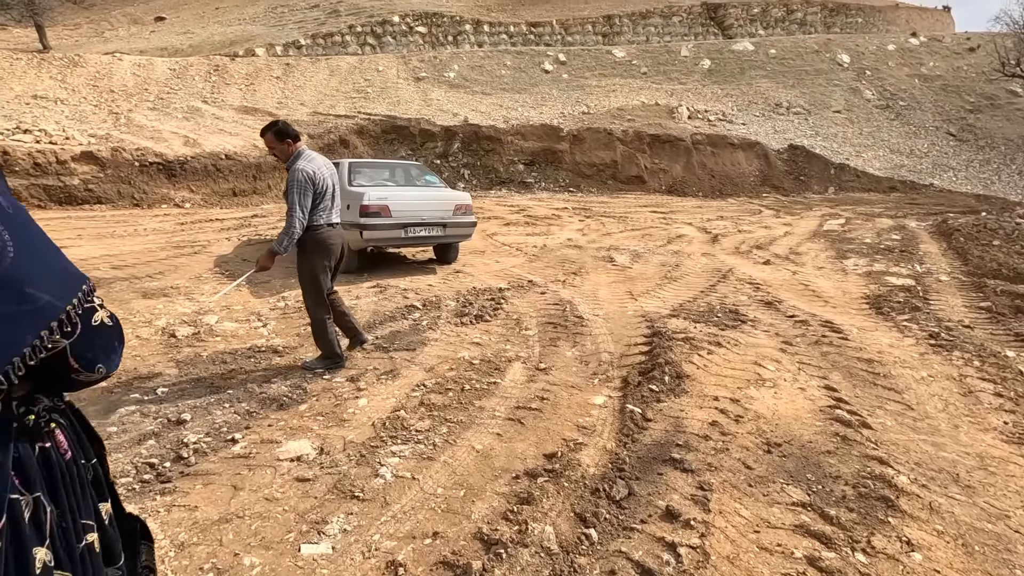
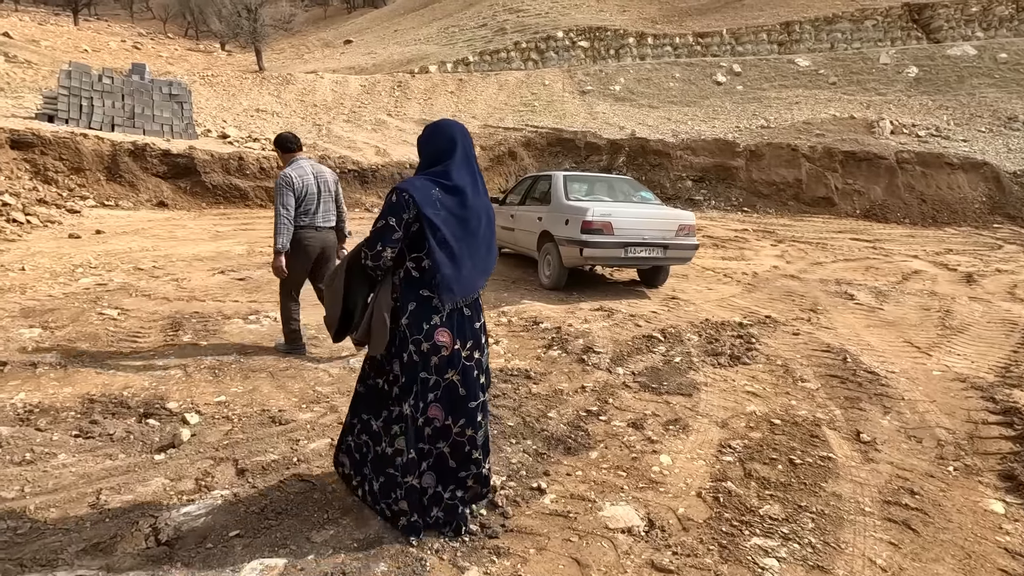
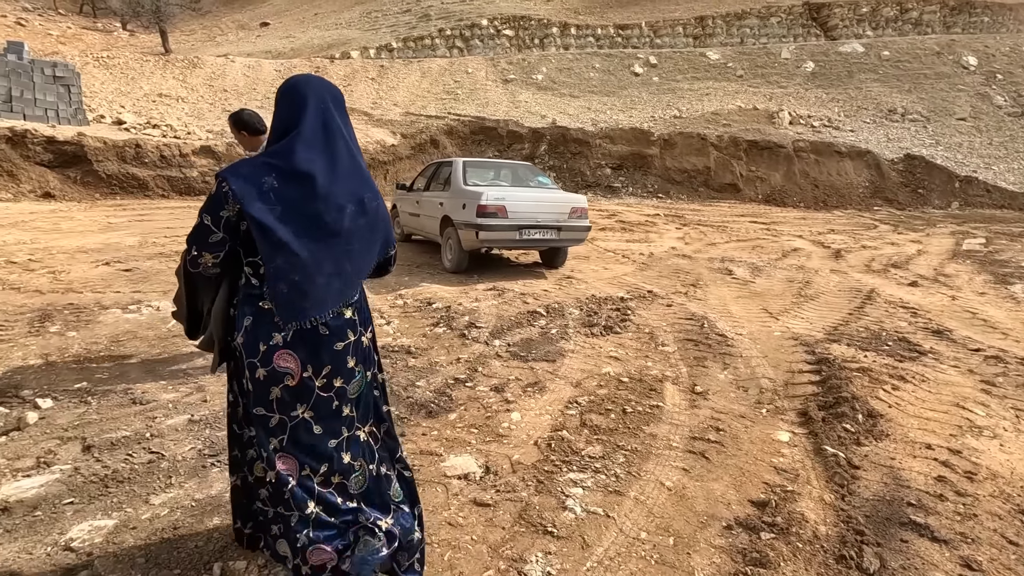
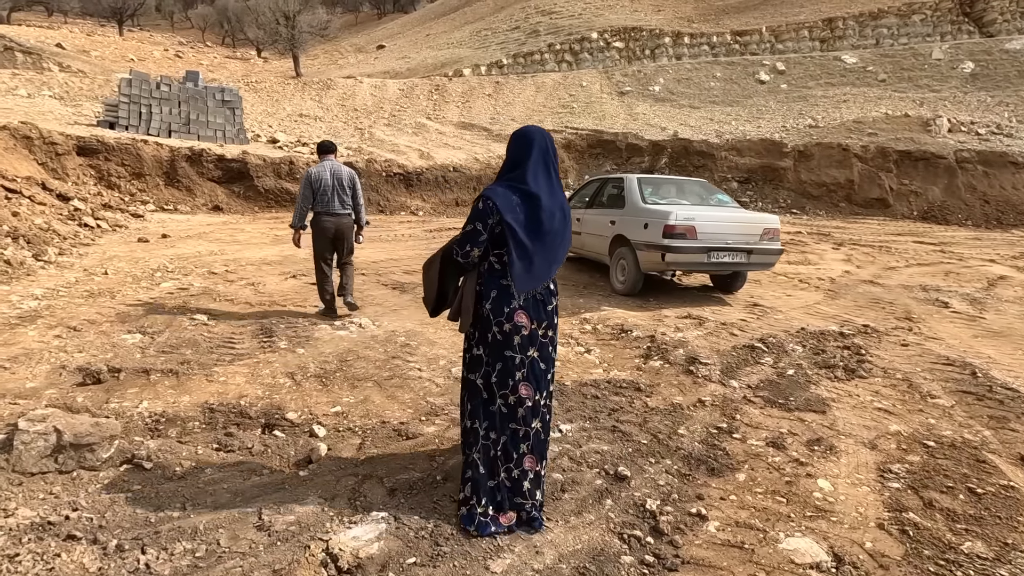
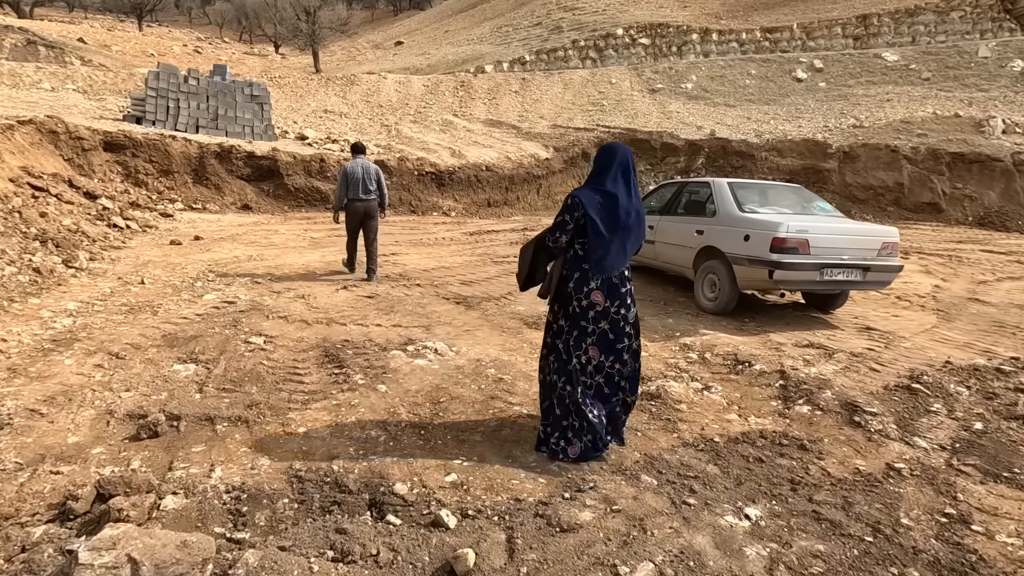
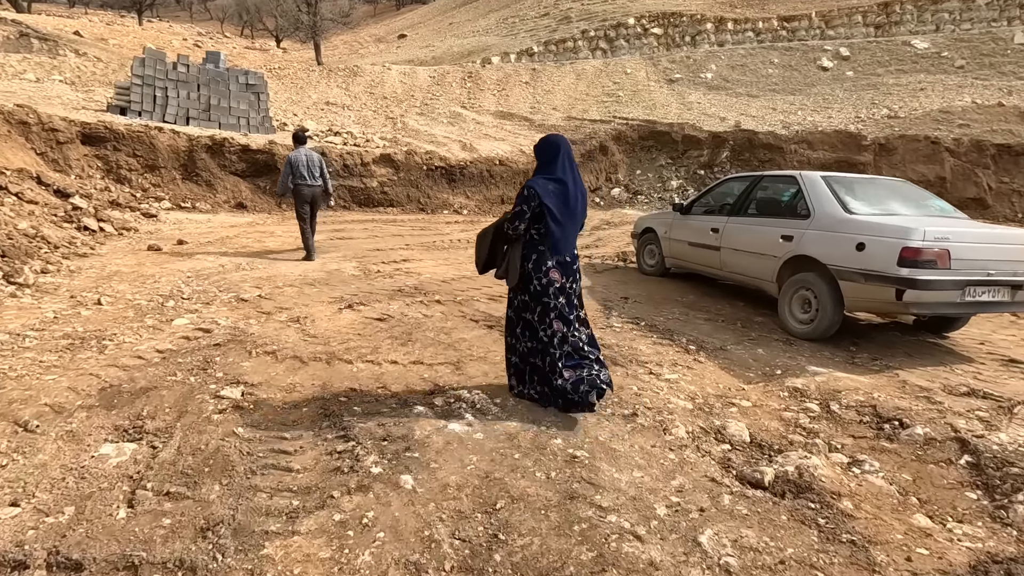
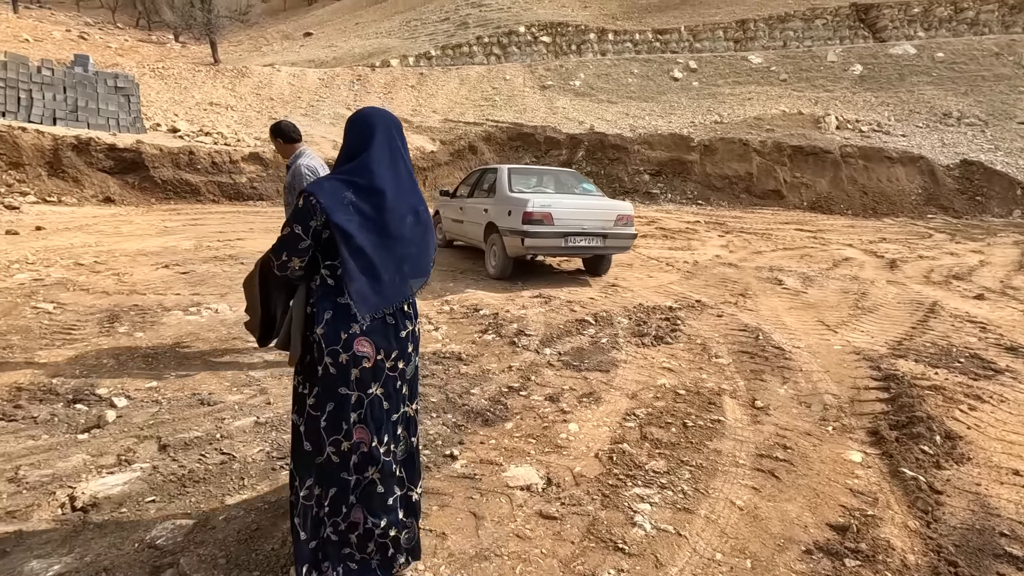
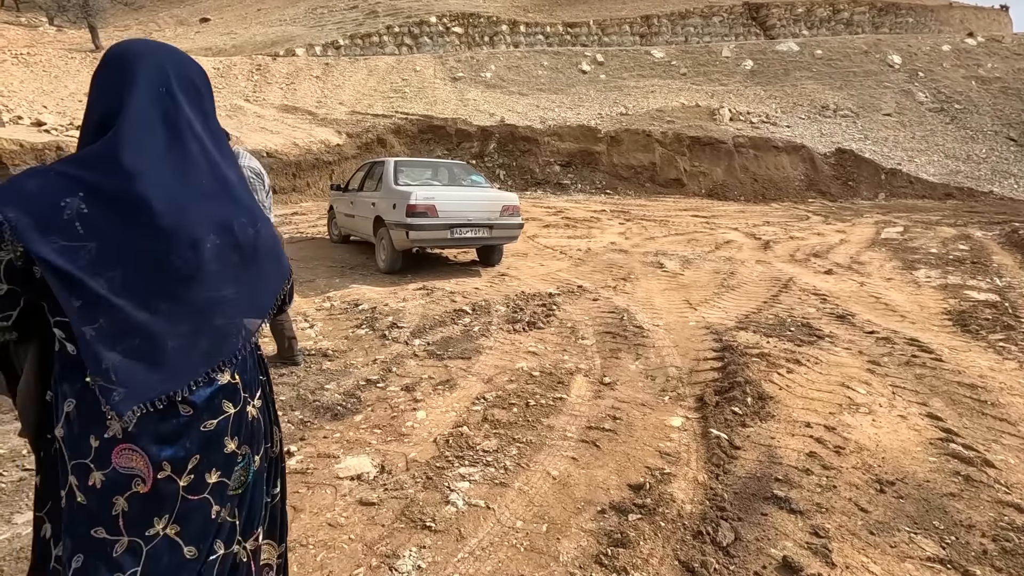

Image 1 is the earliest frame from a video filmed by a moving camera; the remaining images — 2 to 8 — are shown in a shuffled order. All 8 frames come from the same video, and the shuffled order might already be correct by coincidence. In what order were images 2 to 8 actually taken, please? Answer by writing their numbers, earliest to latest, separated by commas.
8, 3, 7, 2, 4, 5, 6
